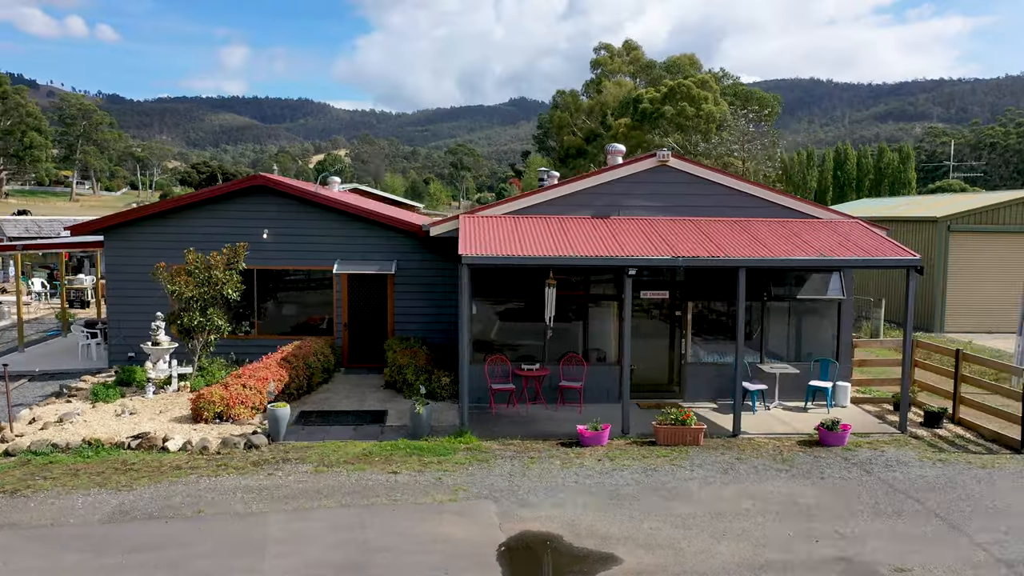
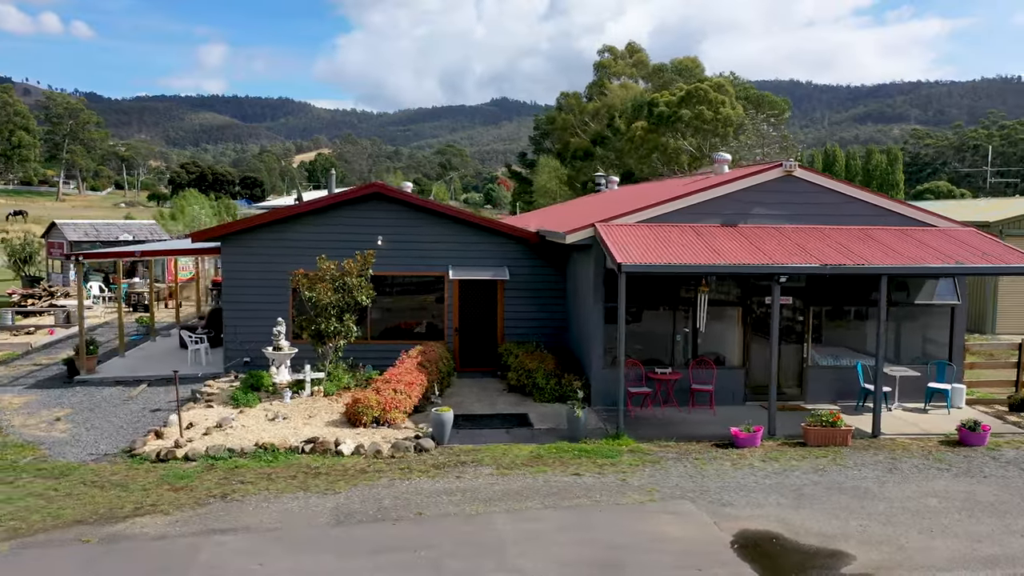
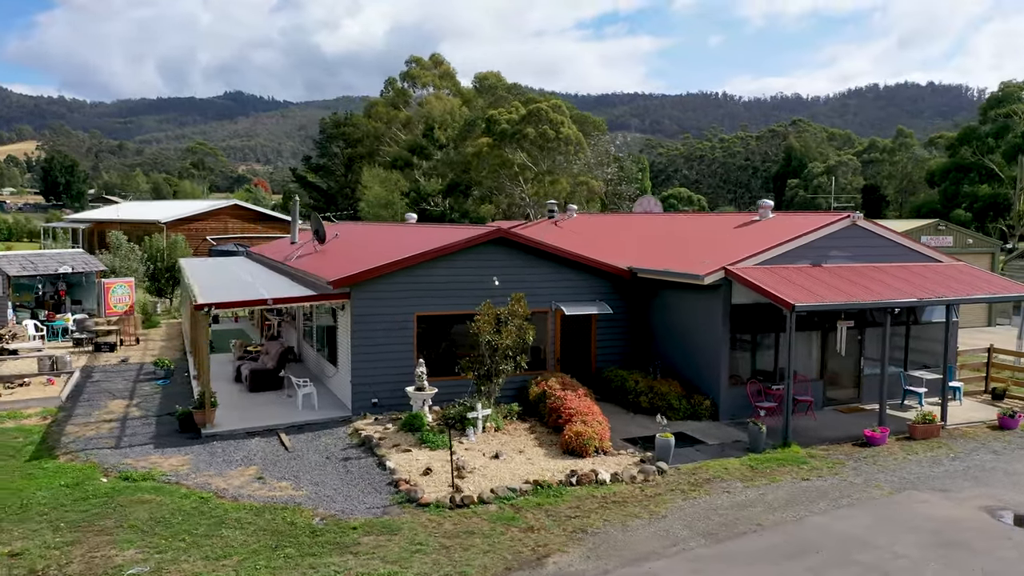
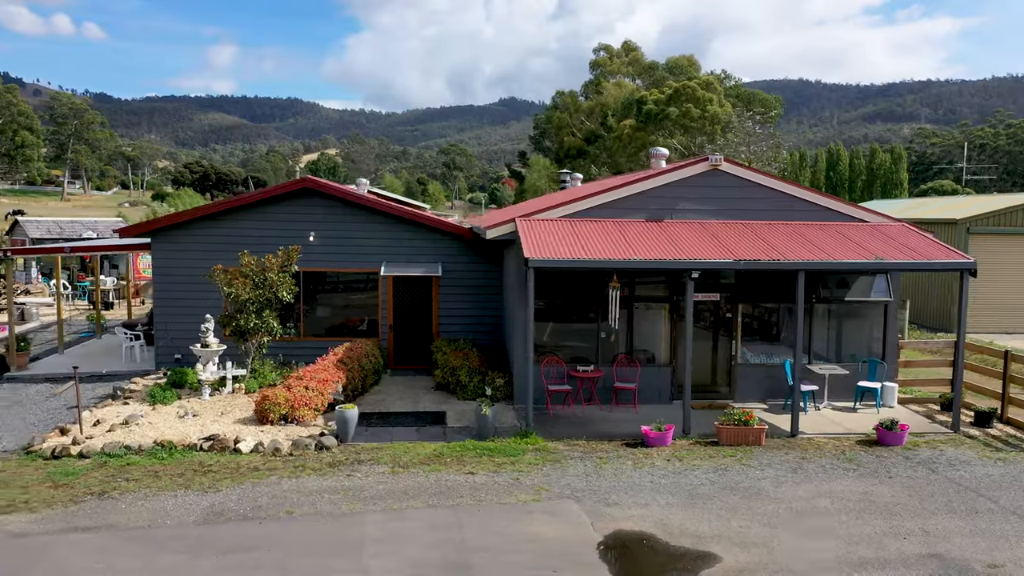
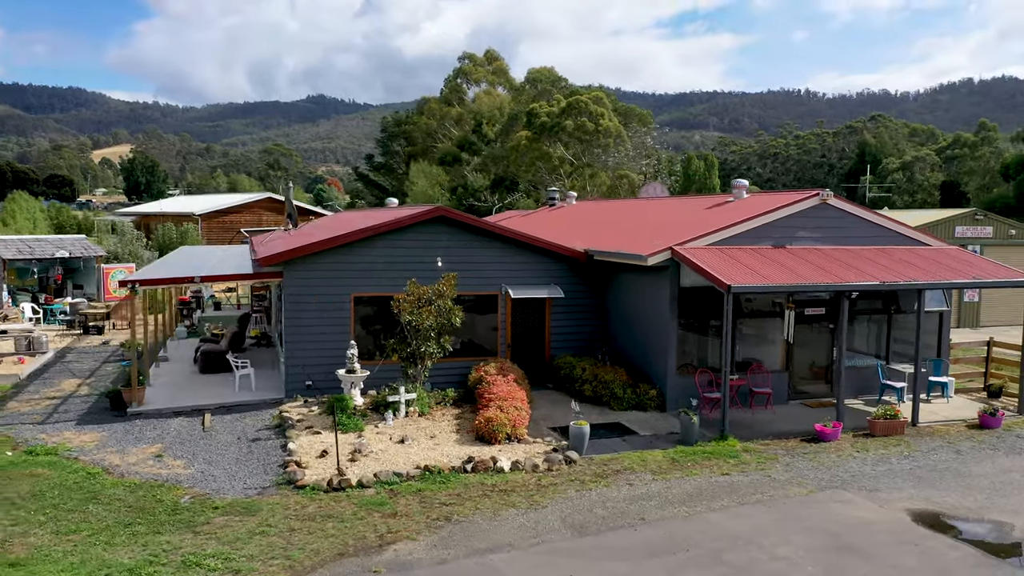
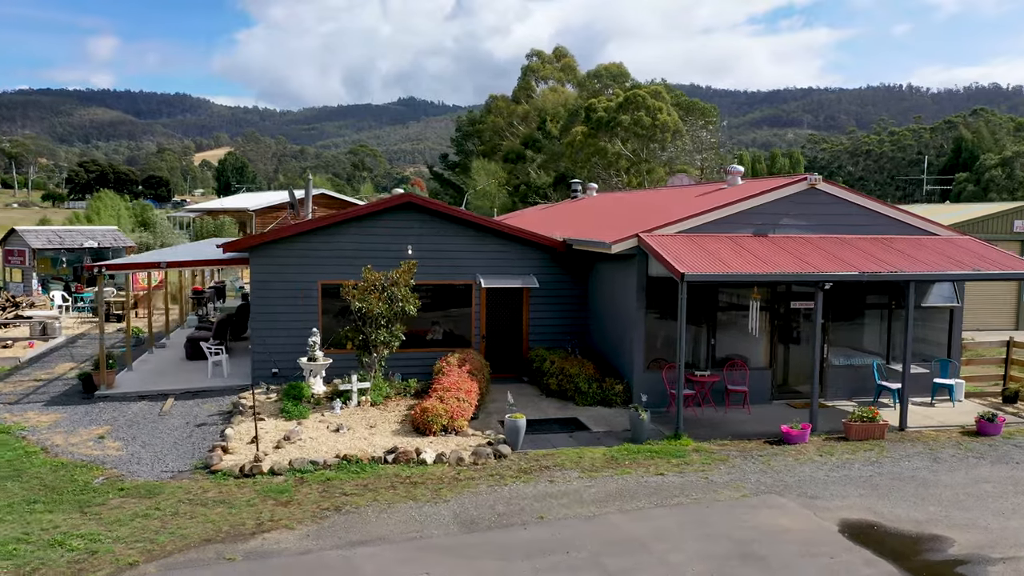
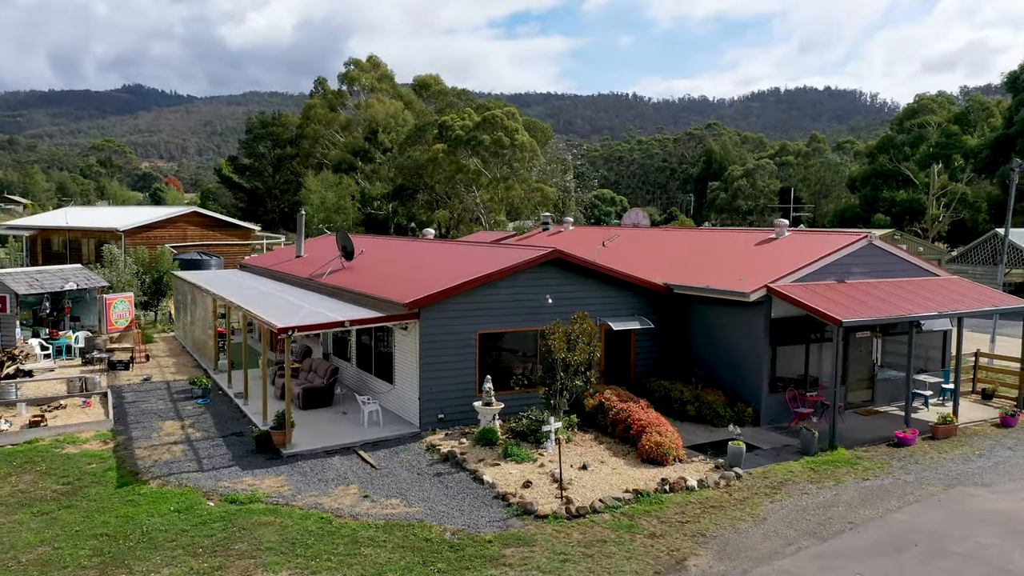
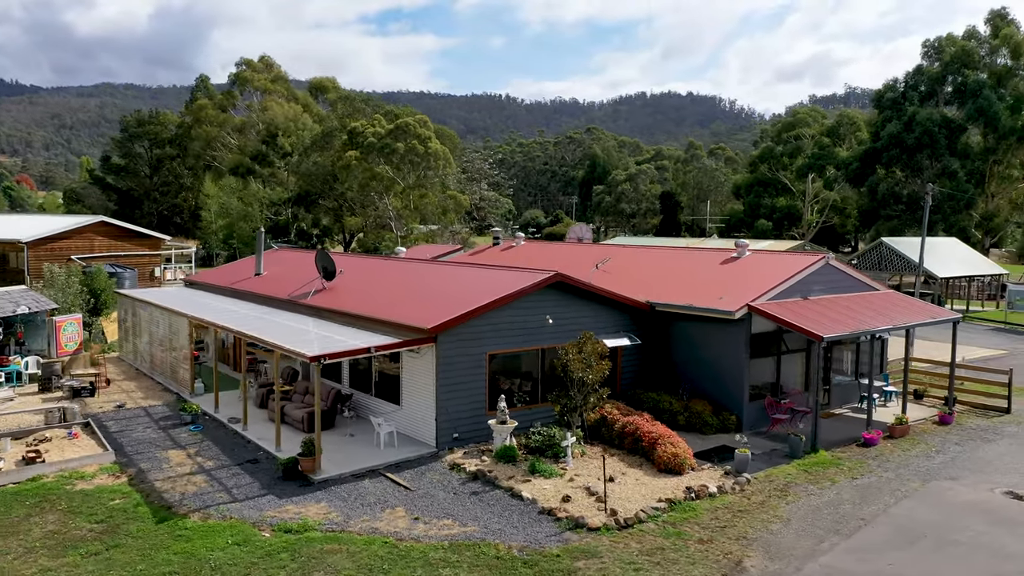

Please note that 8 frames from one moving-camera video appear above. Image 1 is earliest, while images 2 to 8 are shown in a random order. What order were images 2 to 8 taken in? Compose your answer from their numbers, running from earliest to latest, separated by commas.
4, 2, 6, 5, 3, 7, 8
